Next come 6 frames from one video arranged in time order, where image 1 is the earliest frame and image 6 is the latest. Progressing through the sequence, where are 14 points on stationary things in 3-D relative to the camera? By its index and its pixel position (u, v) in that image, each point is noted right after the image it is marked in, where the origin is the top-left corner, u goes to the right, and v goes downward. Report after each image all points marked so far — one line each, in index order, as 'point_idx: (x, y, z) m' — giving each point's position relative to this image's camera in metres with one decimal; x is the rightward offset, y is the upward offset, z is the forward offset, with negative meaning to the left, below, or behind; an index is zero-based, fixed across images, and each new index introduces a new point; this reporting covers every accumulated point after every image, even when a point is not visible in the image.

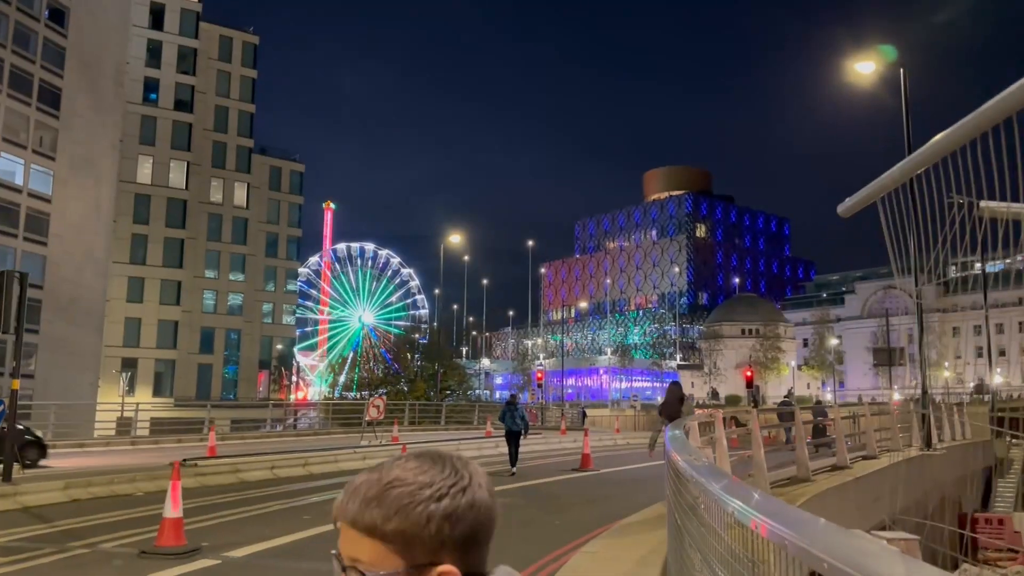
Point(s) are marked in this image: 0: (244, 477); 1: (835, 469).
0: (-4.3, -3.0, +12.9) m
1: (+5.3, -2.9, +13.0) m
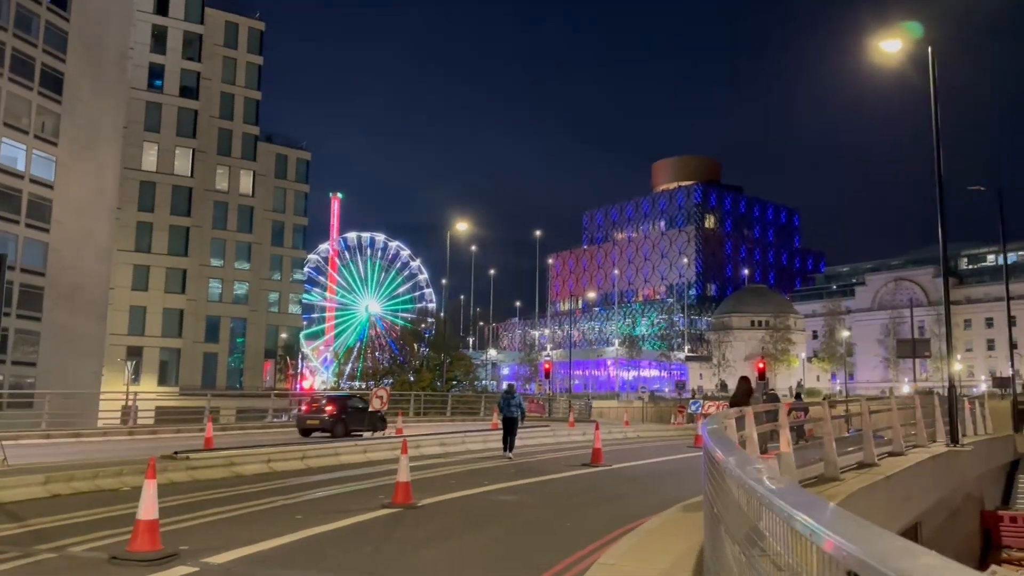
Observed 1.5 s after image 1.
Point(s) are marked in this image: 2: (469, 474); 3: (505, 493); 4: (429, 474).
0: (-4.2, -2.8, +12.3) m
1: (+5.4, -2.7, +12.3) m
2: (-0.6, -2.8, +12.1) m
3: (-0.1, -2.6, +10.3) m
4: (-1.2, -2.8, +11.8) m
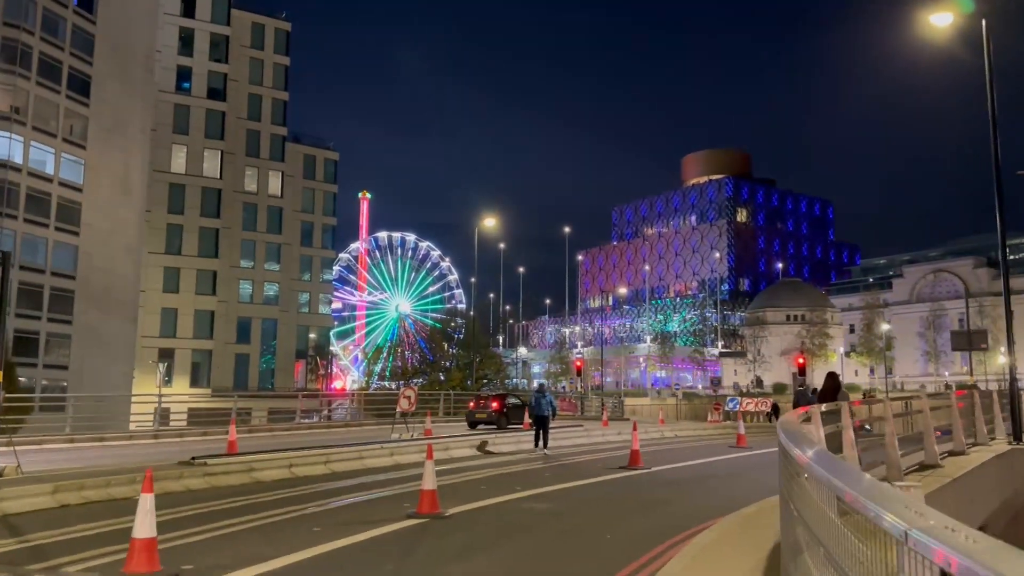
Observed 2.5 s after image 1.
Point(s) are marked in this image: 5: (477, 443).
0: (-3.7, -2.8, +11.8) m
1: (+5.9, -2.5, +11.4) m
2: (-0.2, -2.7, +11.5) m
3: (+0.3, -2.5, +9.5) m
4: (-0.8, -2.7, +11.1) m
5: (-0.7, -3.1, +16.3) m
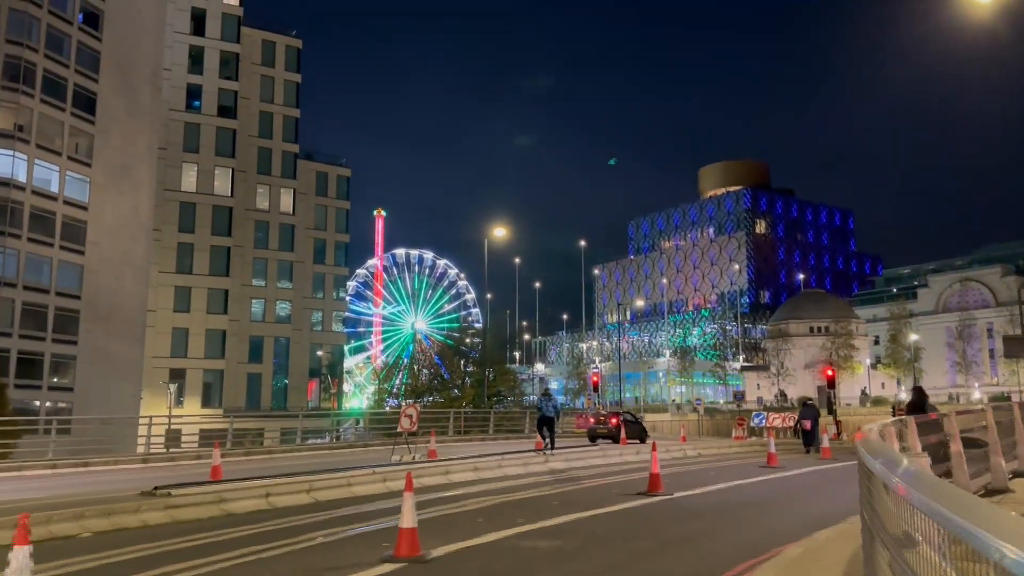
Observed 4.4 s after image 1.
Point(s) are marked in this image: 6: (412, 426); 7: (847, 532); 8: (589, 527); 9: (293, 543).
0: (-3.7, -2.9, +10.5) m
1: (+5.9, -2.5, +9.9) m
2: (-0.1, -2.8, +10.1) m
3: (+0.3, -2.5, +8.2) m
4: (-0.7, -2.7, +9.8) m
5: (-0.6, -3.3, +14.9) m
6: (-2.5, -3.4, +19.8) m
7: (+3.4, -2.5, +8.1) m
8: (+0.9, -2.7, +8.9) m
9: (-2.3, -2.6, +8.3) m
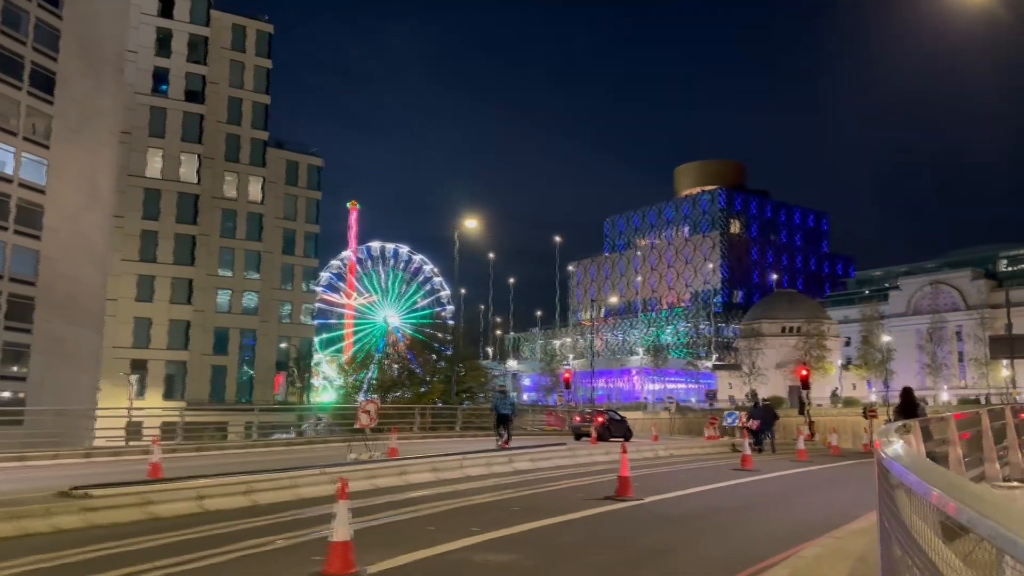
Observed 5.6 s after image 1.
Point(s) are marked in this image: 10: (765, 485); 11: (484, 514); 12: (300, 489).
0: (-4.2, -2.6, +9.5) m
1: (+5.4, -2.4, +9.2) m
2: (-0.6, -2.6, +9.2) m
3: (-0.2, -2.4, +7.3) m
4: (-1.2, -2.5, +8.9) m
5: (-1.2, -3.1, +14.0) m
6: (-3.3, -3.2, +18.9) m
7: (+3.0, -2.4, +7.4) m
8: (+0.4, -2.5, +8.1) m
9: (-2.7, -2.4, +7.4) m
10: (+4.3, -3.4, +13.9) m
11: (-0.3, -2.7, +9.5) m
12: (-3.0, -2.8, +11.4) m
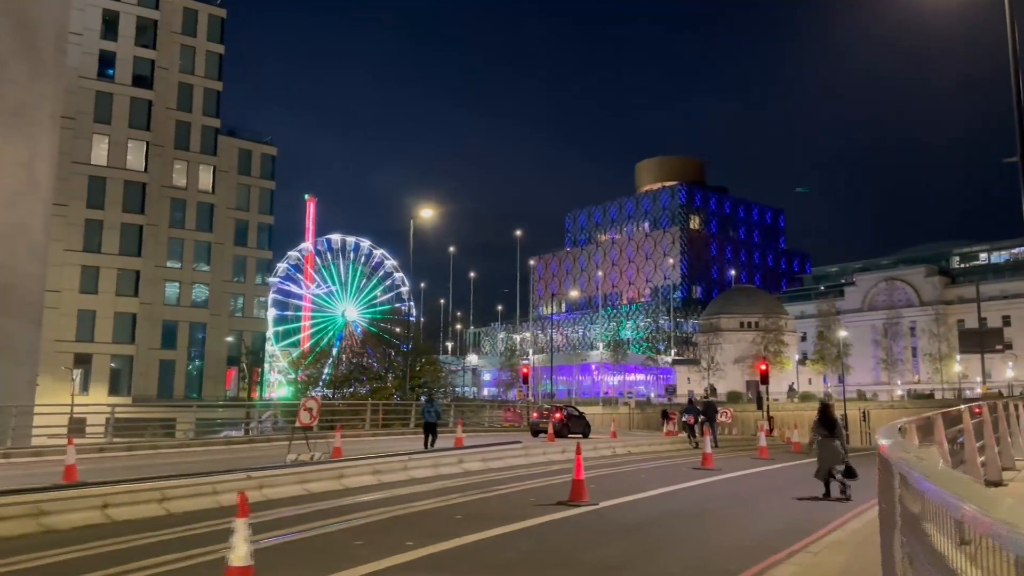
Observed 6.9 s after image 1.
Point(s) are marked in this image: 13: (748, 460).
0: (-4.8, -2.5, +8.4) m
1: (+4.8, -2.3, +8.6) m
2: (-1.2, -2.5, +8.3) m
3: (-0.7, -2.3, +6.5) m
4: (-1.8, -2.4, +8.0) m
5: (-2.1, -2.9, +13.1) m
6: (-4.4, -3.0, +17.9) m
7: (+2.5, -2.3, +6.6) m
8: (-0.1, -2.4, +7.2) m
9: (-3.2, -2.3, +6.4) m
10: (+3.5, -3.2, +13.2) m
11: (-0.9, -2.5, +8.6) m
12: (-3.7, -2.7, +10.4) m
13: (+5.8, -4.2, +19.9) m
